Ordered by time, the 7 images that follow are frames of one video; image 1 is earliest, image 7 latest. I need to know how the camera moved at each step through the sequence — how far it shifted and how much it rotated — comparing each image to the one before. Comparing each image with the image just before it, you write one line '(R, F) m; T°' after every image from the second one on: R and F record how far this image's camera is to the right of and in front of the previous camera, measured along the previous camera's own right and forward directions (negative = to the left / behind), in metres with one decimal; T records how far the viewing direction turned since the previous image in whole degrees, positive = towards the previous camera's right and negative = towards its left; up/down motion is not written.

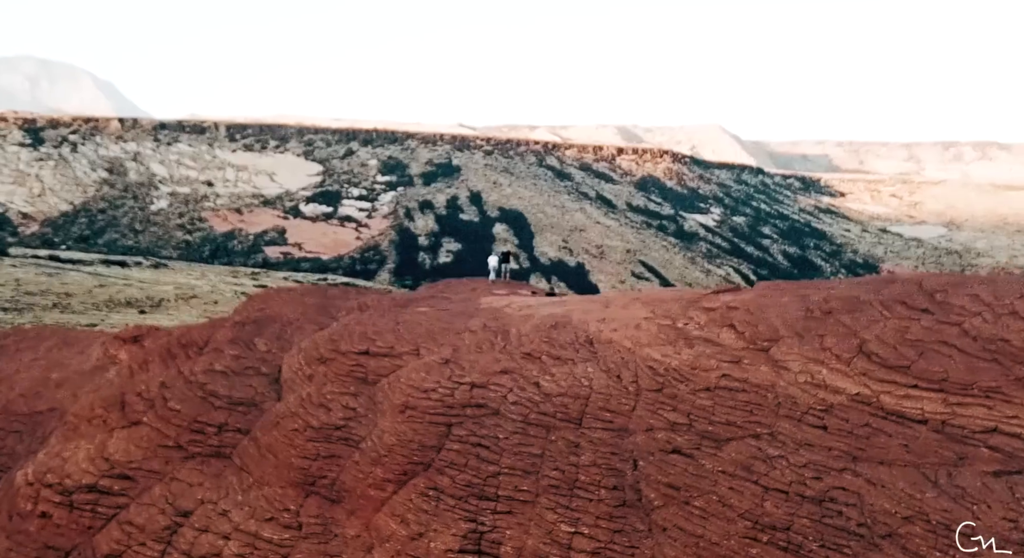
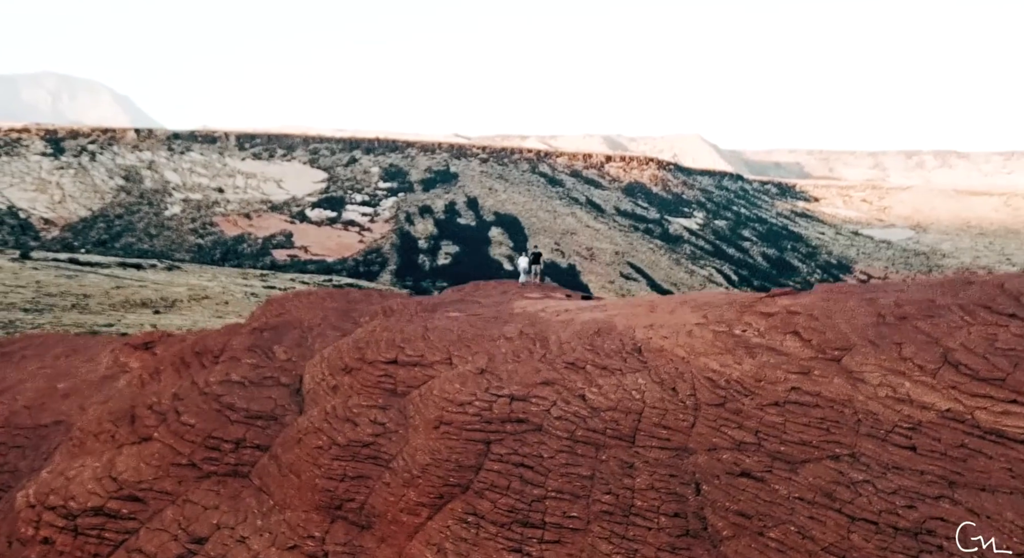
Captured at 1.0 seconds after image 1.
(-0.4, +0.8) m; -1°
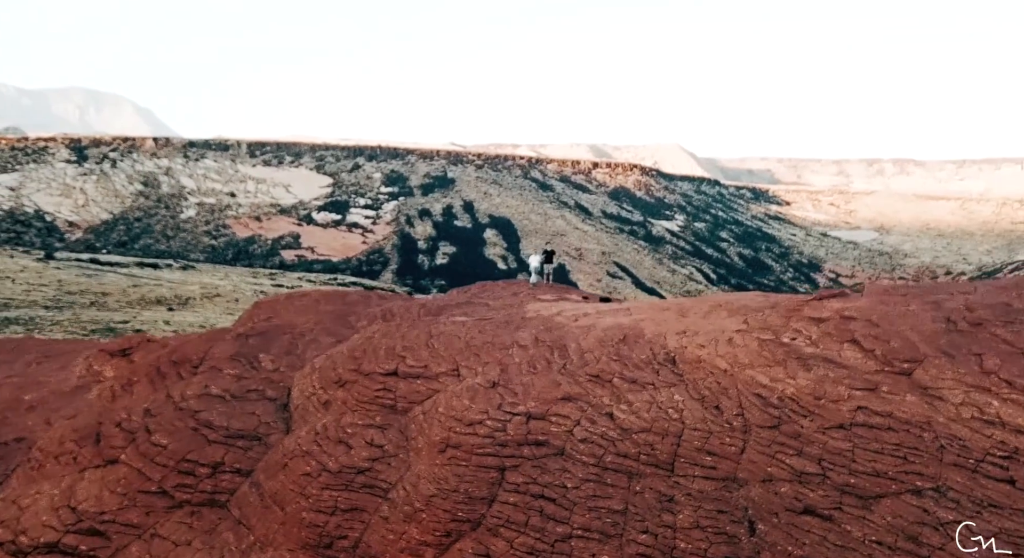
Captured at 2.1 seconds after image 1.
(-0.2, +1.1) m; 0°
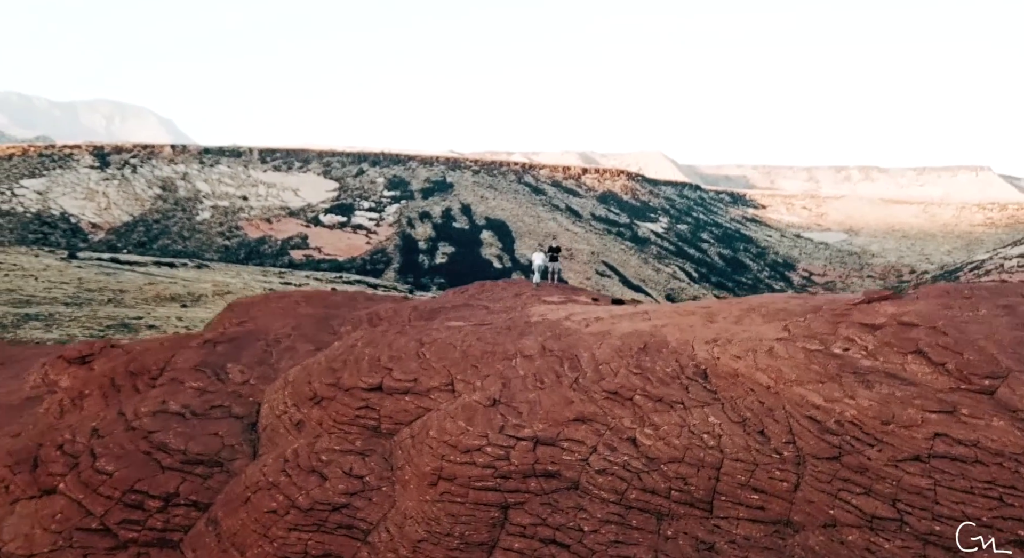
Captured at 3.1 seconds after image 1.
(-0.1, +1.1) m; 0°
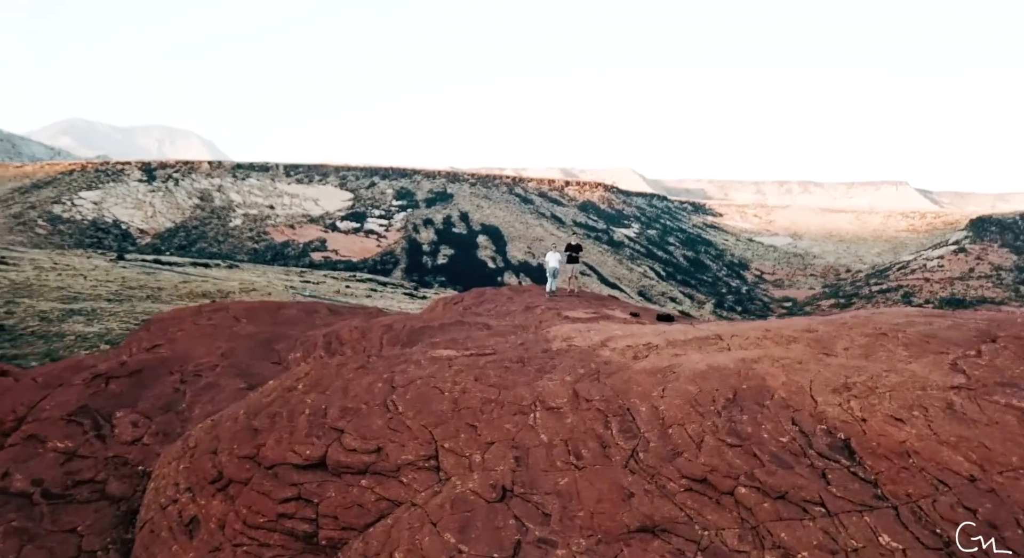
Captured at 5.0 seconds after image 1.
(-0.1, +2.5) m; 0°
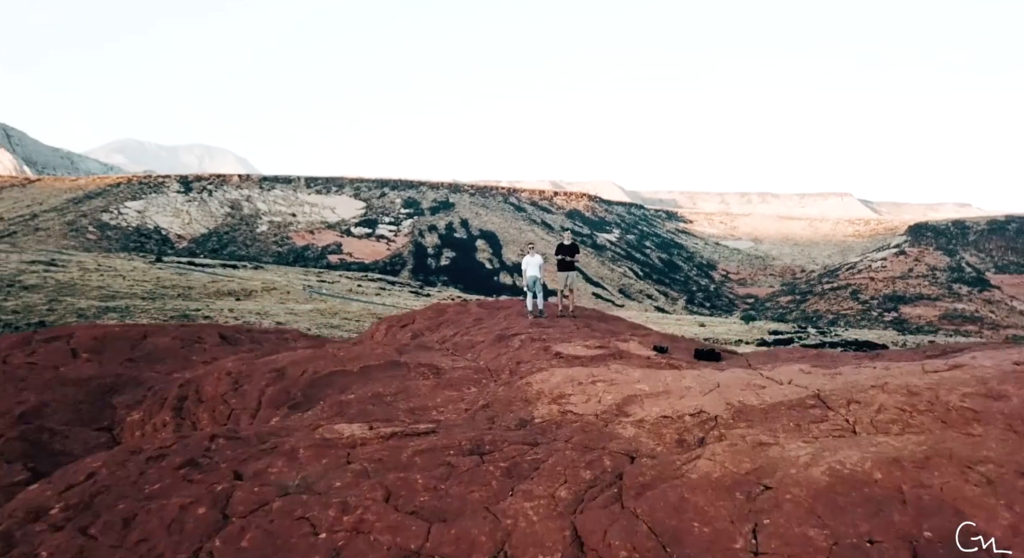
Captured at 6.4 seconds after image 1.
(+0.2, +2.5) m; +1°
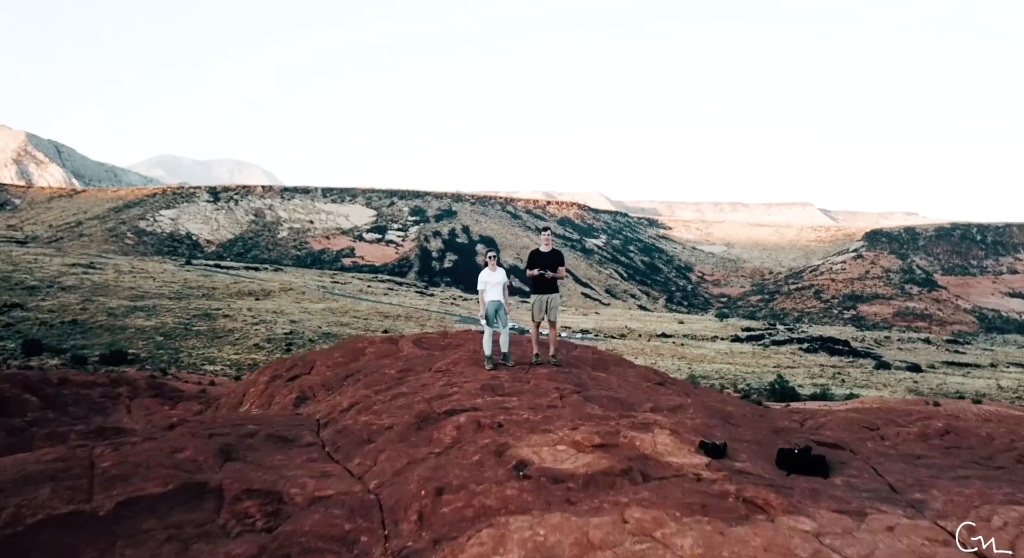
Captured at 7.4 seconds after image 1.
(+0.3, +2.3) m; +1°
